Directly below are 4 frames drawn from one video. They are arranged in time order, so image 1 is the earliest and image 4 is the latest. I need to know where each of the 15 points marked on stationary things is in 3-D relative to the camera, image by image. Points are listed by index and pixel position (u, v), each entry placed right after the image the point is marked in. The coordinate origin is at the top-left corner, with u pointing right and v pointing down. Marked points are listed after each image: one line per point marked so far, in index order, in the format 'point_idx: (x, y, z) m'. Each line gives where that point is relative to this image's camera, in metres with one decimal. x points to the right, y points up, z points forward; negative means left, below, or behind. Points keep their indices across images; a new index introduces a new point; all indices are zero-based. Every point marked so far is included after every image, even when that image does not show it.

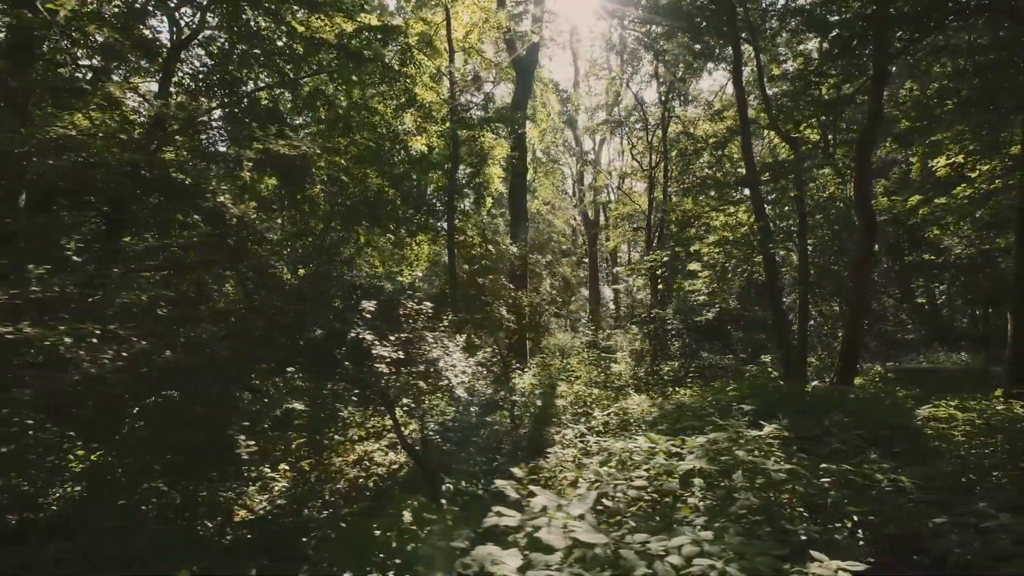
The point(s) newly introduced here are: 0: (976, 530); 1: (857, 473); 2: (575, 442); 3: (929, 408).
0: (+2.9, -1.5, +4.1) m
1: (+2.8, -1.5, +5.2) m
2: (+0.7, -1.7, +7.1) m
3: (+4.6, -1.3, +7.1) m
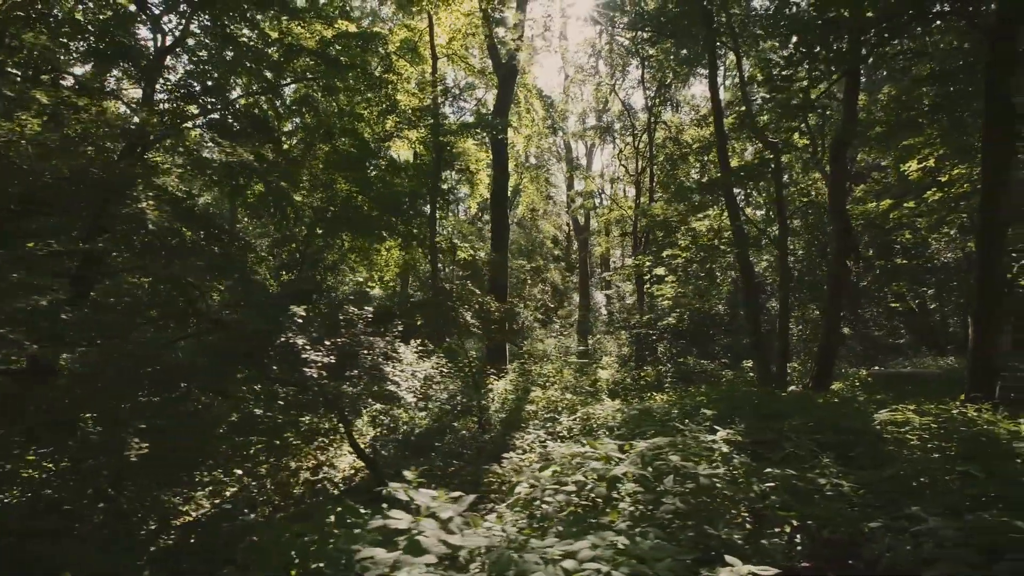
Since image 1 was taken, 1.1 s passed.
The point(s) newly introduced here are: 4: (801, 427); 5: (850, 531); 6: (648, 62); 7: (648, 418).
0: (+2.5, -1.5, +4.1) m
1: (+2.3, -1.5, +5.2) m
2: (+0.2, -1.7, +7.1) m
3: (+4.1, -1.3, +7.1) m
4: (+3.0, -1.4, +6.7) m
5: (+2.3, -1.7, +4.4) m
6: (+3.8, +6.4, +18.4) m
7: (+1.7, -1.6, +7.7) m
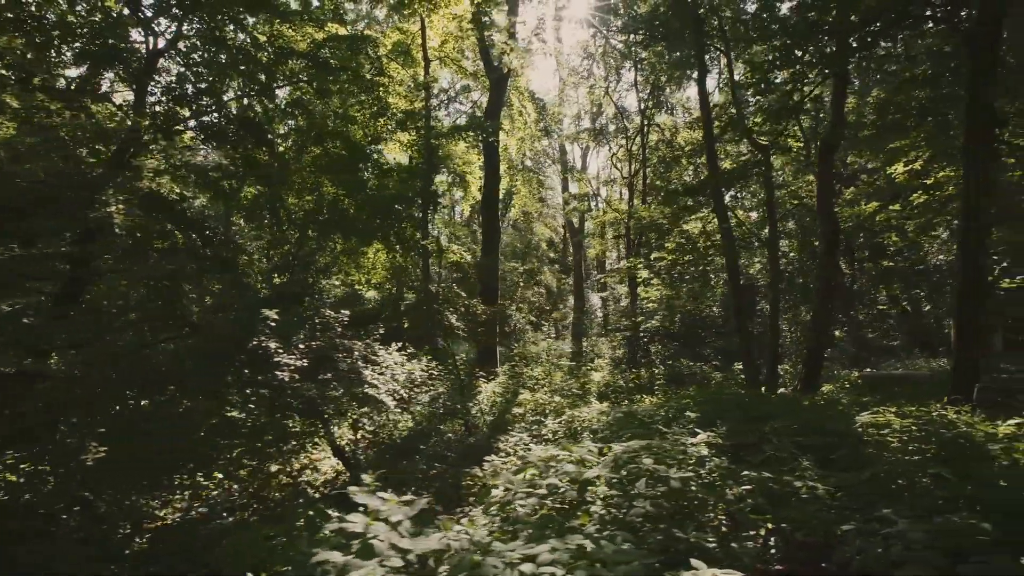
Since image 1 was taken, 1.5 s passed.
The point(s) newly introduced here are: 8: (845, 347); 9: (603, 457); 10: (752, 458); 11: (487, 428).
0: (+2.3, -1.6, +4.1) m
1: (+2.1, -1.5, +5.2) m
2: (+0.1, -1.8, +7.1) m
3: (+3.9, -1.4, +7.1) m
4: (+2.8, -1.5, +6.7) m
5: (+2.1, -1.7, +4.5) m
6: (+3.6, +6.3, +18.4) m
7: (+1.5, -1.6, +7.7) m
8: (+9.6, -1.7, +18.7) m
9: (+0.7, -1.3, +5.1) m
10: (+2.2, -1.5, +6.0) m
11: (-0.3, -1.8, +8.7) m
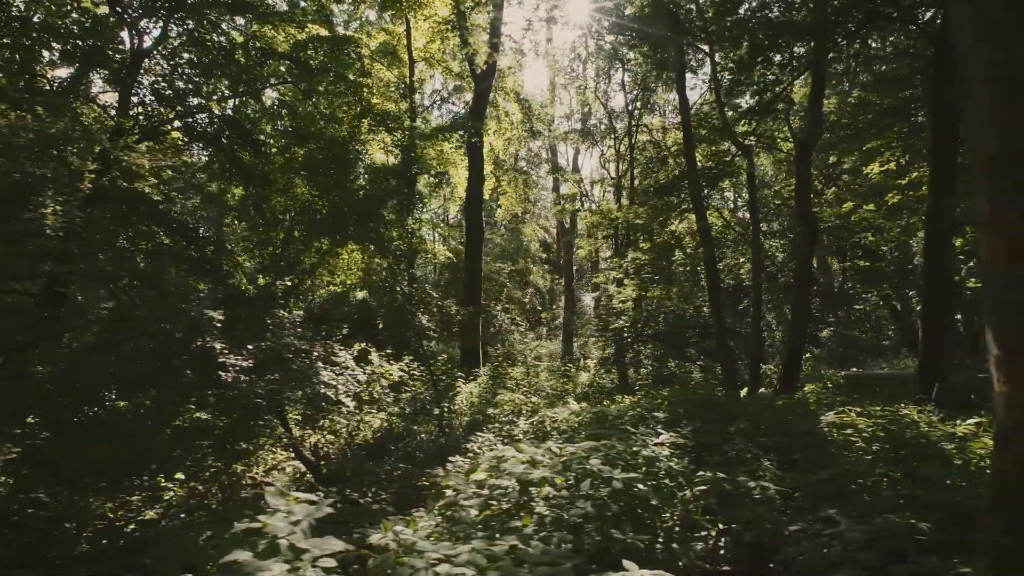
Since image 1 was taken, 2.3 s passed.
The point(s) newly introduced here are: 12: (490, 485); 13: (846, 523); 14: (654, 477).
0: (+2.0, -1.6, +4.1) m
1: (+1.8, -1.5, +5.2) m
2: (-0.3, -1.8, +7.1) m
3: (+3.6, -1.4, +7.1) m
4: (+2.5, -1.5, +6.7) m
5: (+1.8, -1.7, +4.4) m
6: (+3.2, +6.3, +18.4) m
7: (+1.1, -1.6, +7.7) m
8: (+9.2, -1.7, +18.7) m
9: (+0.4, -1.3, +5.1) m
10: (+1.9, -1.5, +6.0) m
11: (-0.7, -1.9, +8.7) m
12: (-0.1, -1.3, +4.5) m
13: (+2.1, -1.5, +4.0) m
14: (+1.1, -1.4, +4.9) m
